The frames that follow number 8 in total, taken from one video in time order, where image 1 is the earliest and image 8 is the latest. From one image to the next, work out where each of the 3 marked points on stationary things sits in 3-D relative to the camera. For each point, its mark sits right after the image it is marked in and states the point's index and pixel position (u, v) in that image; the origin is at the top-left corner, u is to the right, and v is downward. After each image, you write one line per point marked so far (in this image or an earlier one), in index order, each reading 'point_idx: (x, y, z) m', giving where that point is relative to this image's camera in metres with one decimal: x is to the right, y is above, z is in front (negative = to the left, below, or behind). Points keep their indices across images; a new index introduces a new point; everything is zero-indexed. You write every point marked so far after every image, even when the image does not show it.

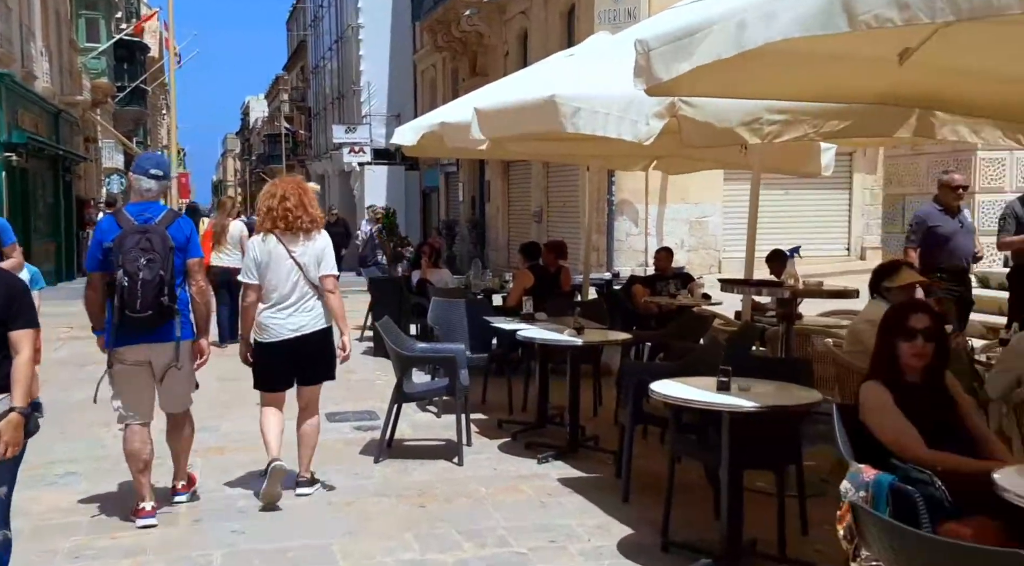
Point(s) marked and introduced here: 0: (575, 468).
0: (+0.4, -1.0, +5.5) m
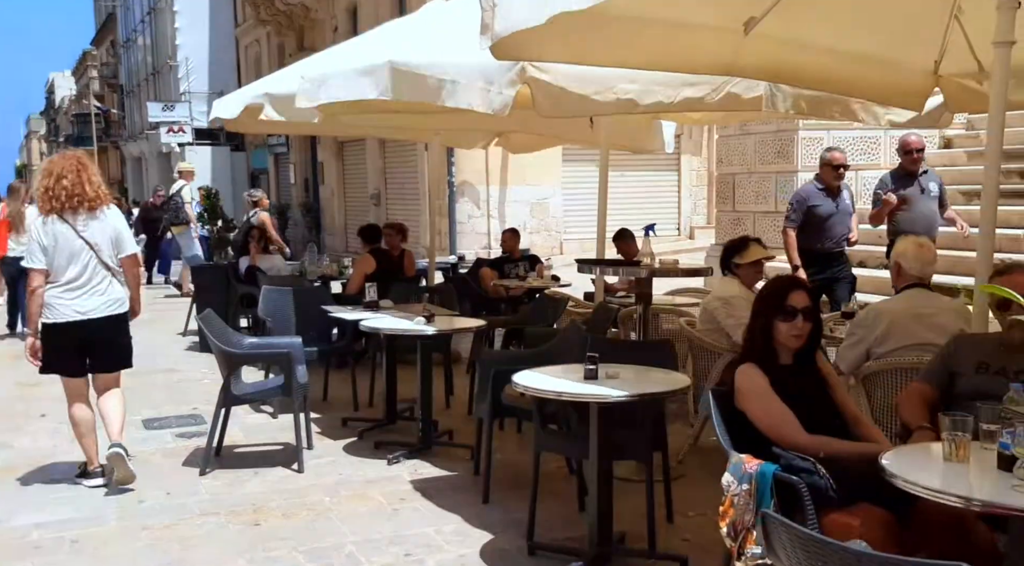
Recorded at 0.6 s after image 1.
0: (-0.4, -1.0, +5.1) m
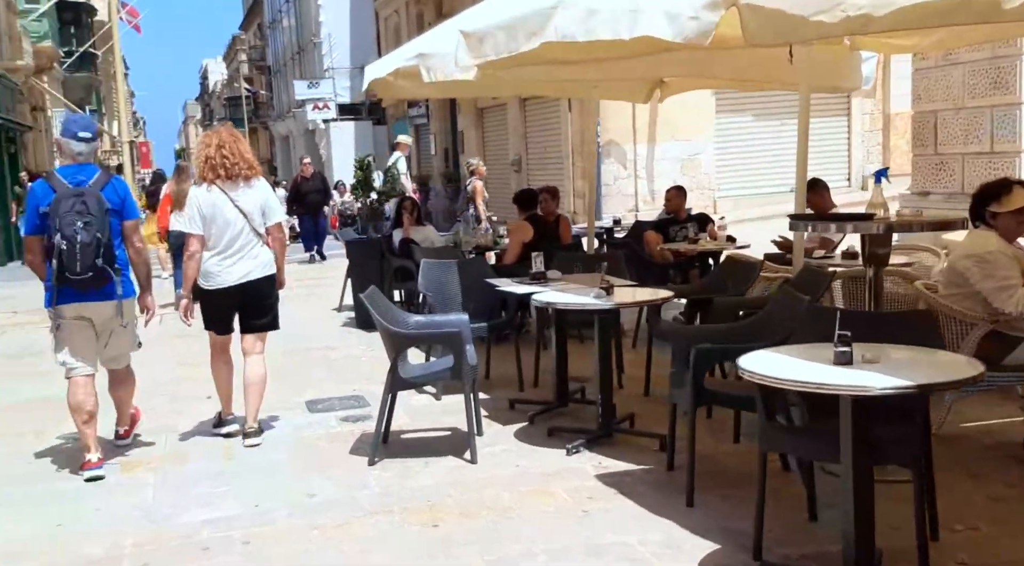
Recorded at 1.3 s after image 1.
0: (+0.5, -0.8, +4.5) m
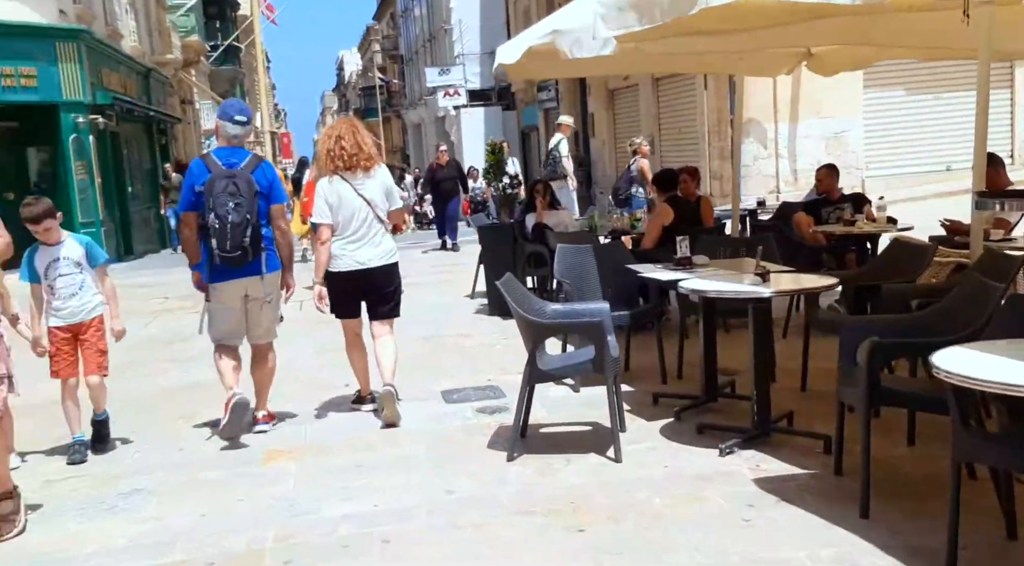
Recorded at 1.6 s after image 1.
0: (+1.1, -0.8, +4.2) m
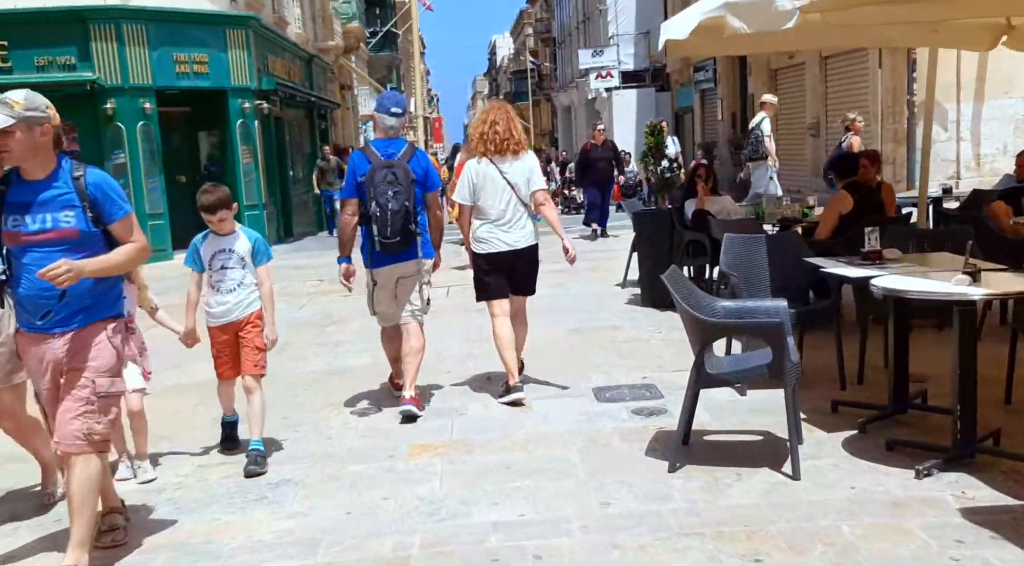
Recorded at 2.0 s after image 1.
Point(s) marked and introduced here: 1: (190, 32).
0: (+1.7, -0.8, +3.6) m
1: (-4.9, +3.9, +15.3) m
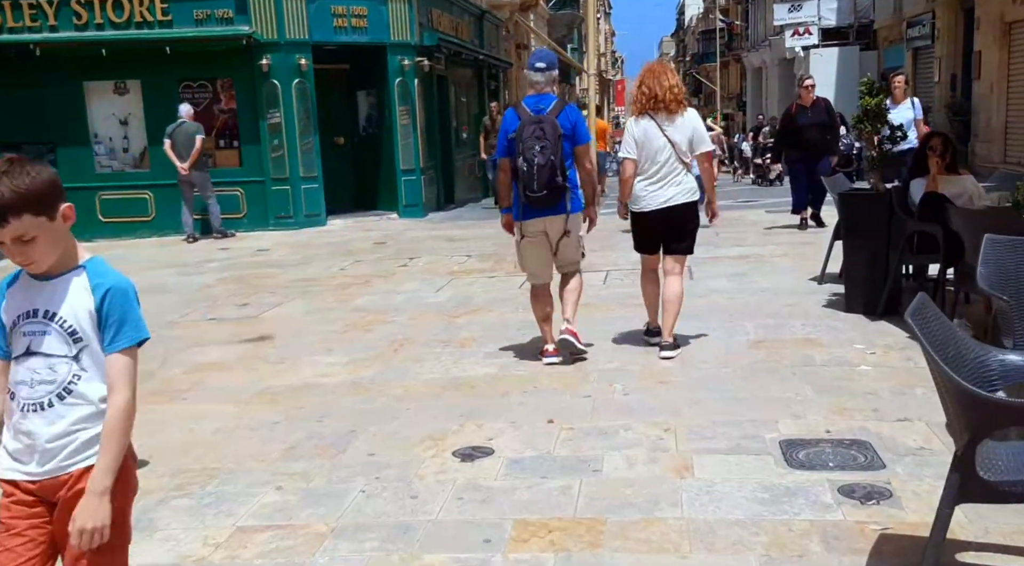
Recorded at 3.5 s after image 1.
0: (+2.0, -0.9, +1.9) m
1: (-2.4, +4.3, +14.3) m
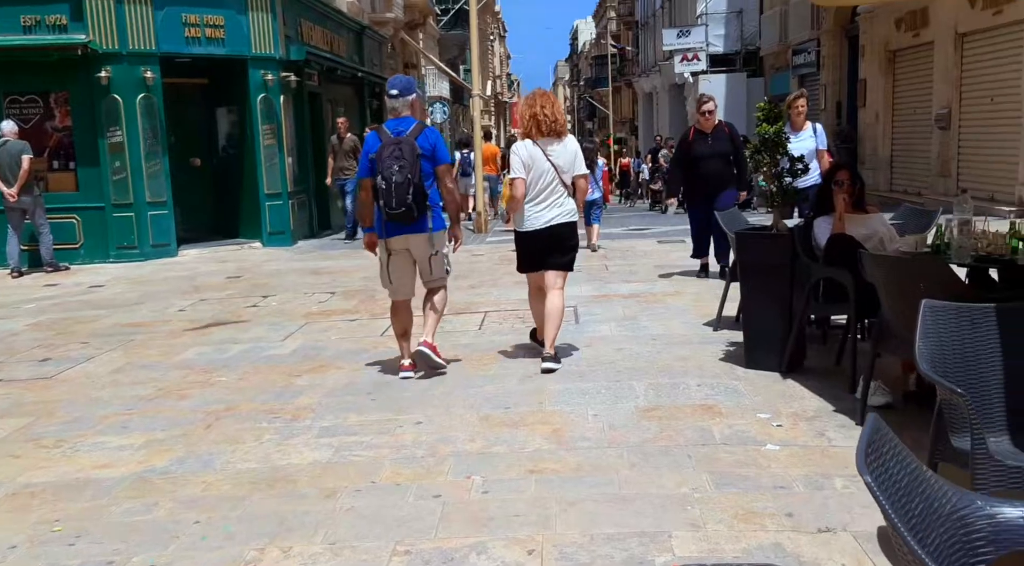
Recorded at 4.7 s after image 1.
0: (+1.6, -1.2, +1.0) m
1: (-4.0, +3.8, +13.0) m
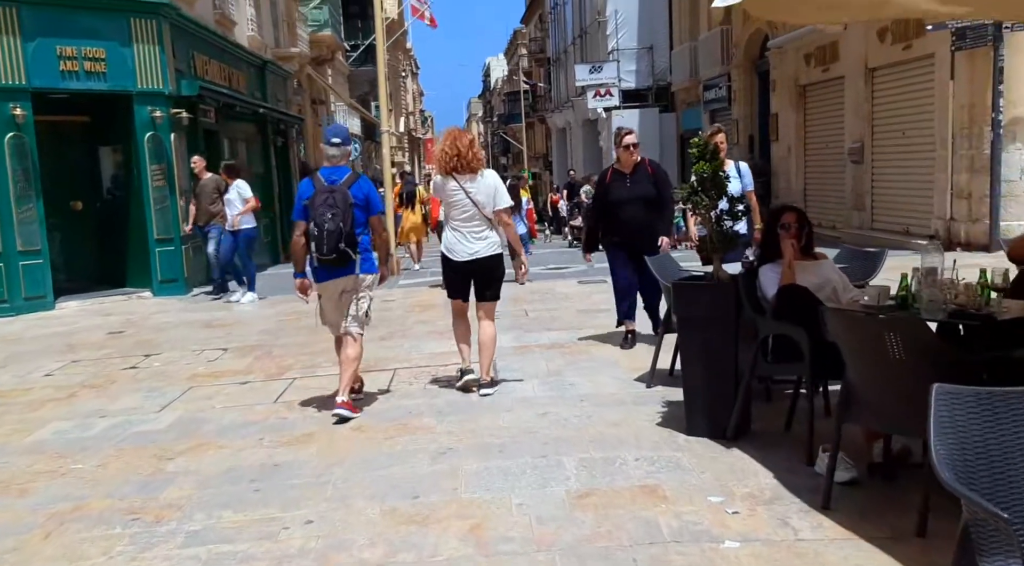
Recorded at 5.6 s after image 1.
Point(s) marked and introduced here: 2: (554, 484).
0: (+1.6, -1.3, +0.3) m
1: (-5.2, +3.2, +11.9) m
2: (+0.2, -0.9, +4.7) m
